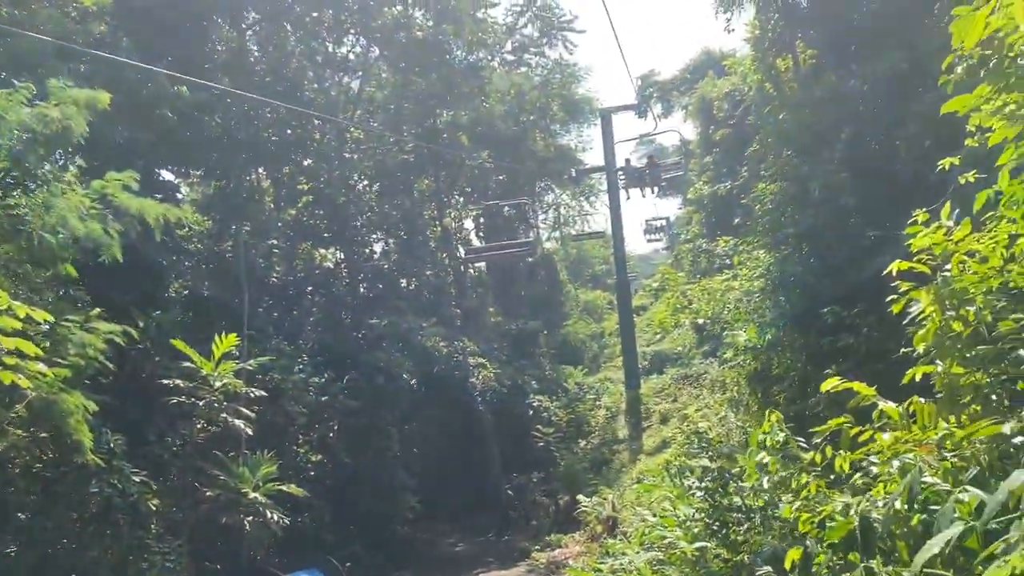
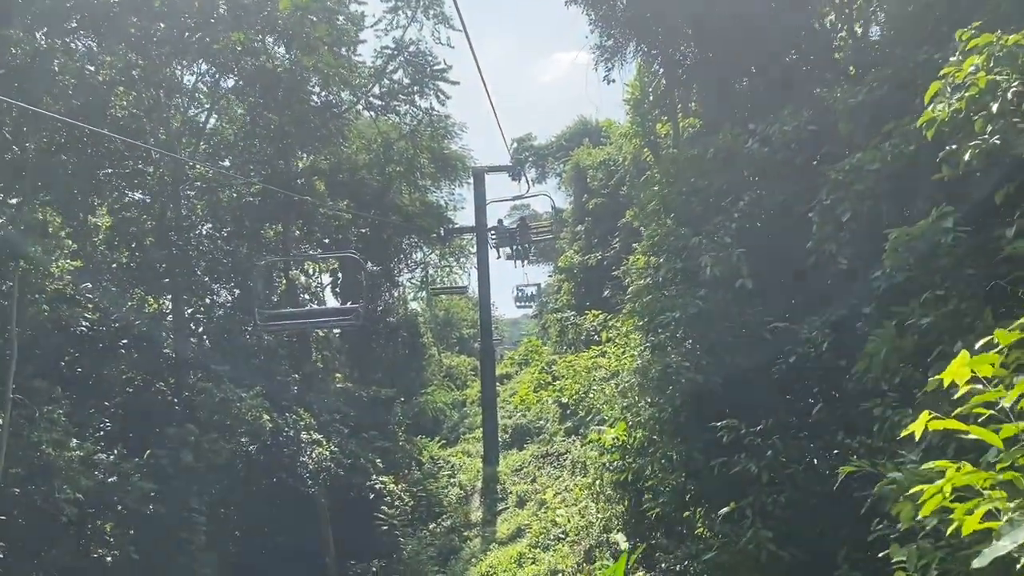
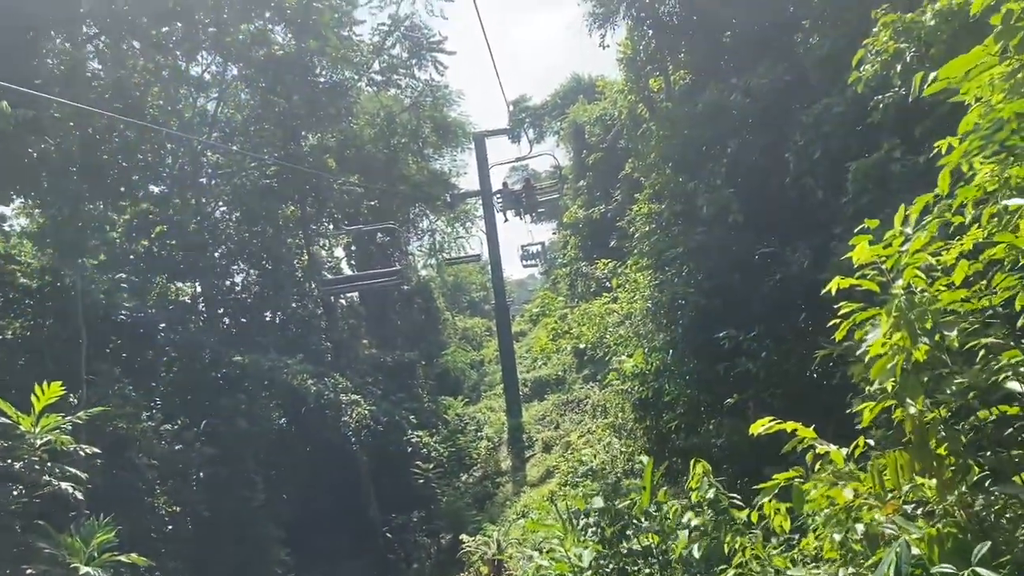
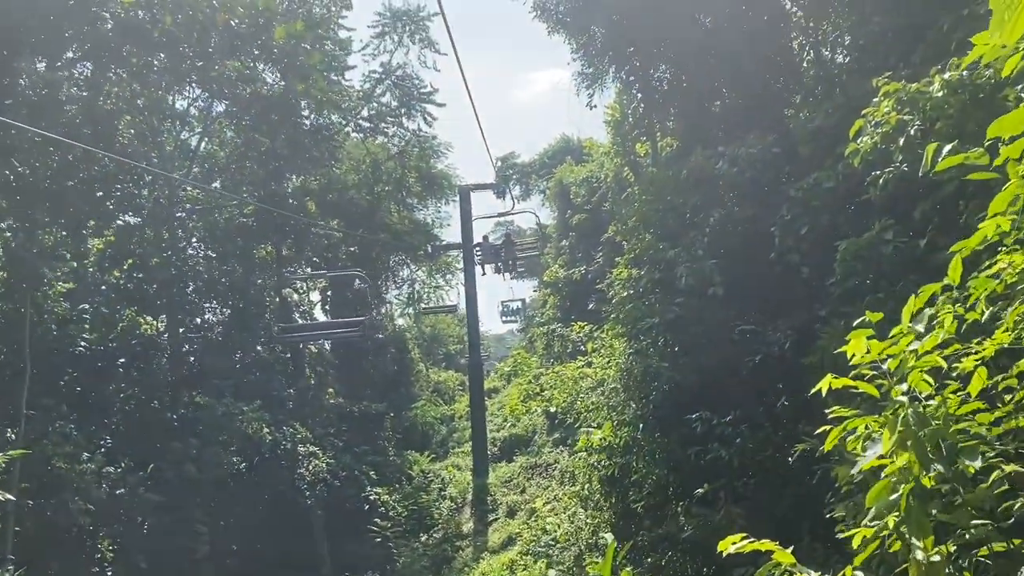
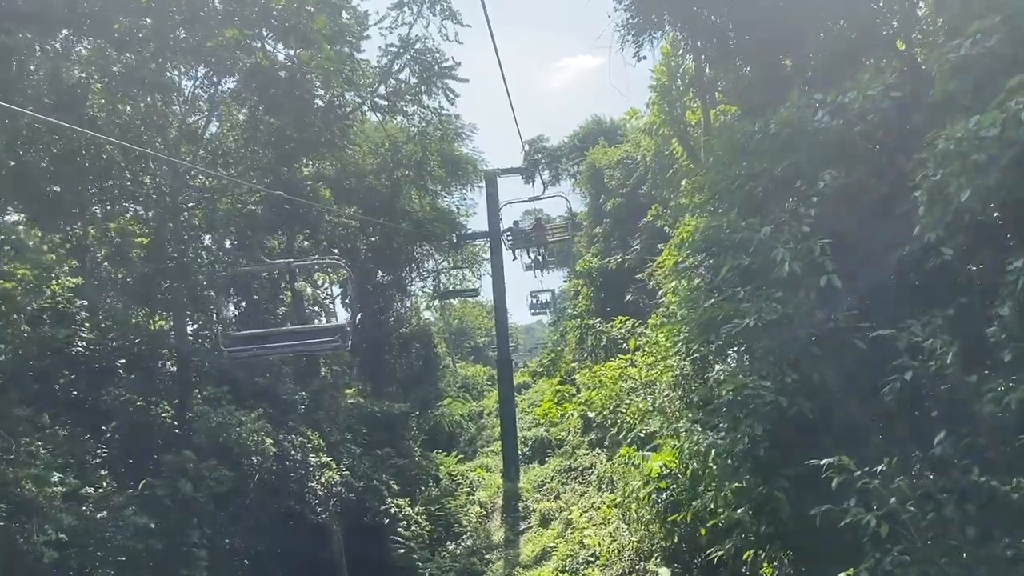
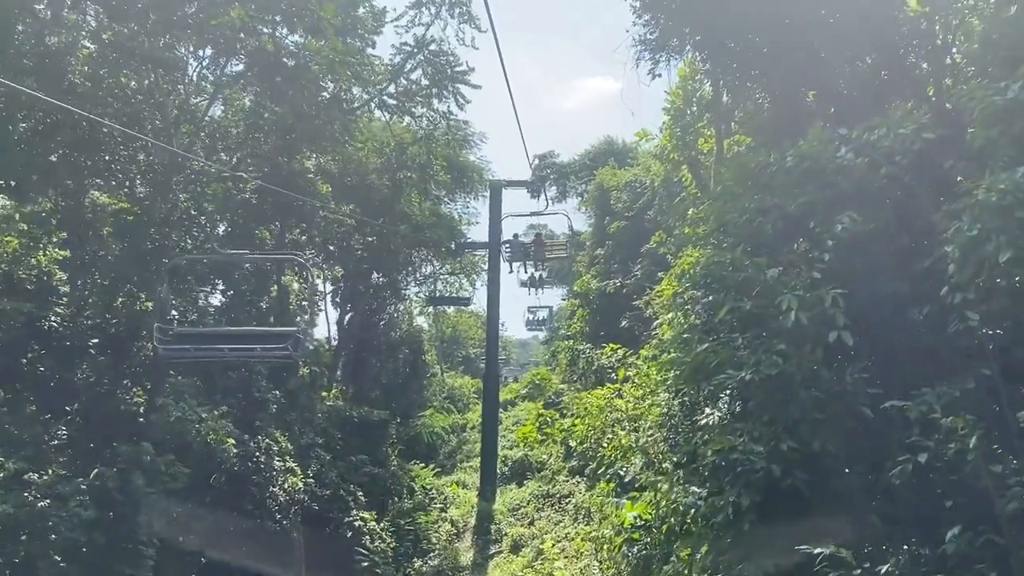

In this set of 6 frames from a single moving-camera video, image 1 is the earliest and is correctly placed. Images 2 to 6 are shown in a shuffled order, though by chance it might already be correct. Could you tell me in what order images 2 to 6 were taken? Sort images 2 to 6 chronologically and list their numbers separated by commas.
3, 4, 2, 5, 6
